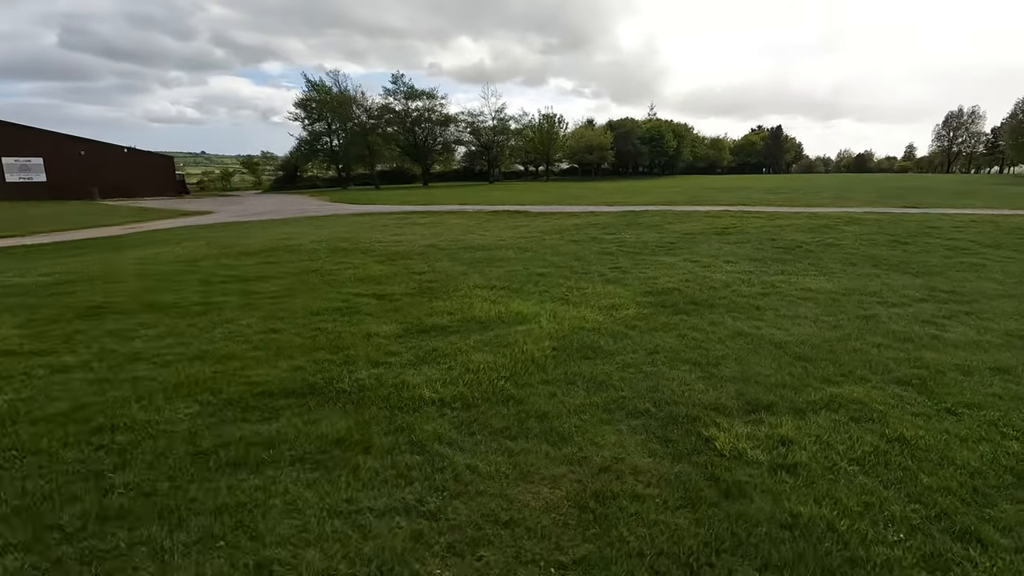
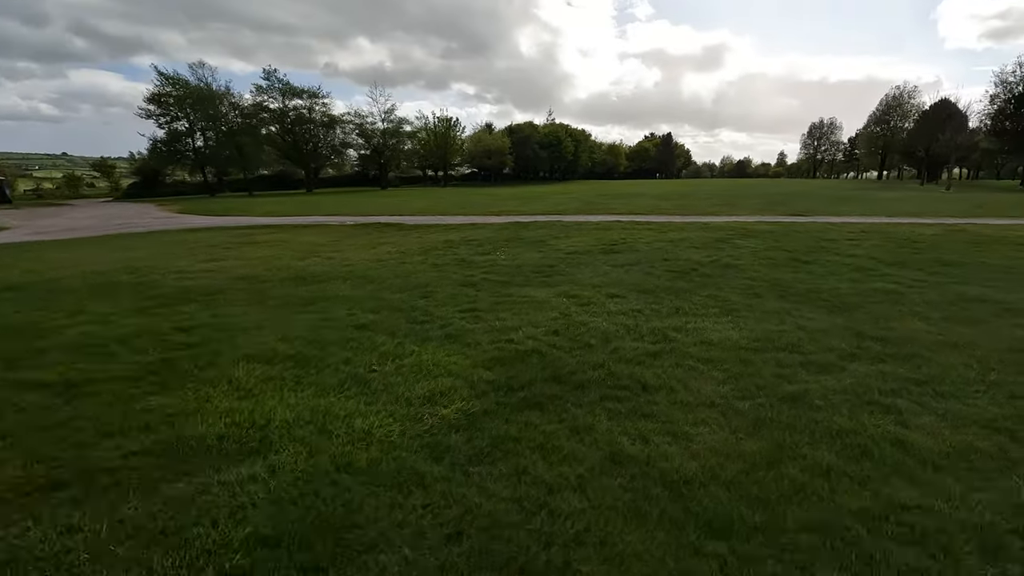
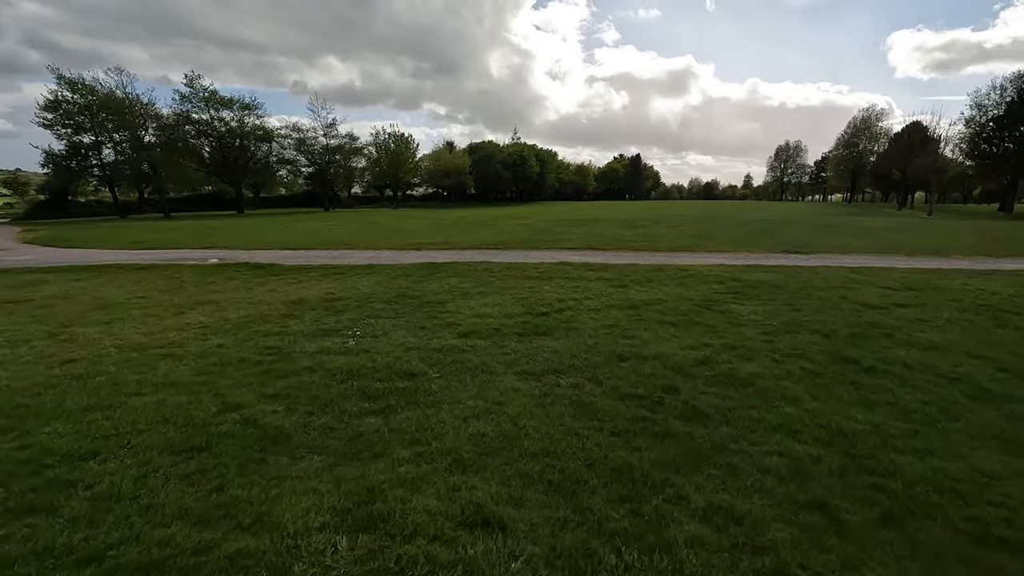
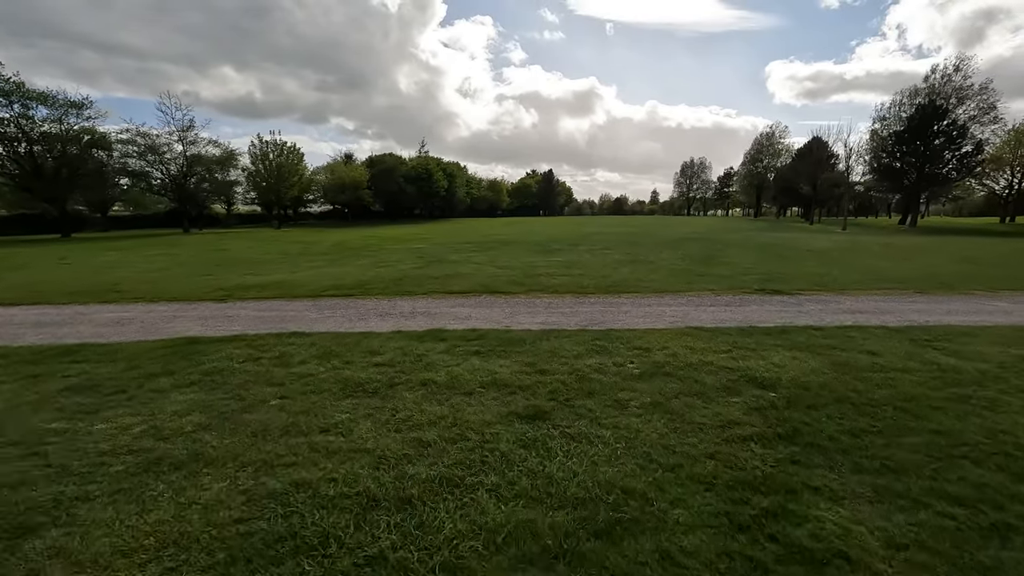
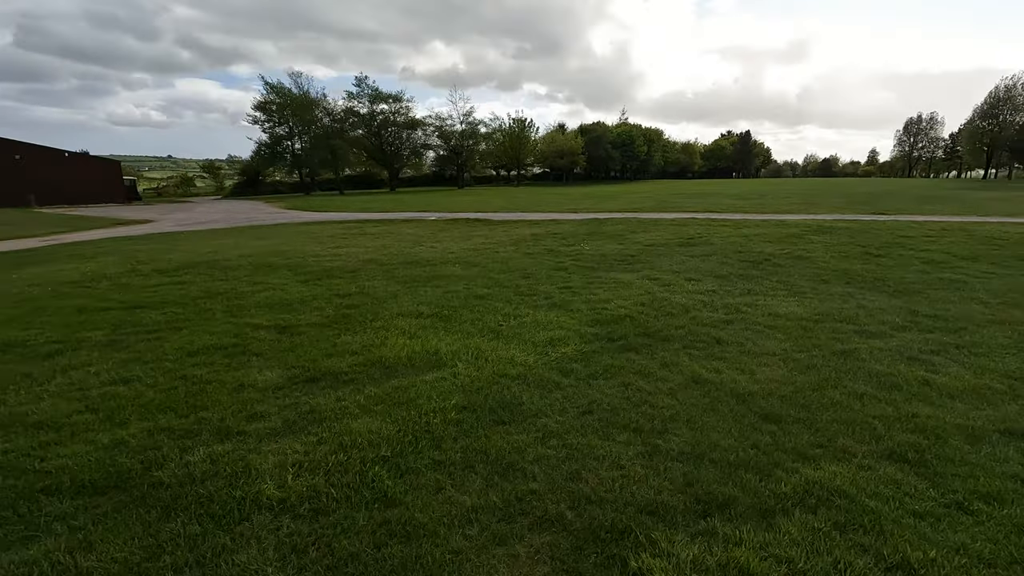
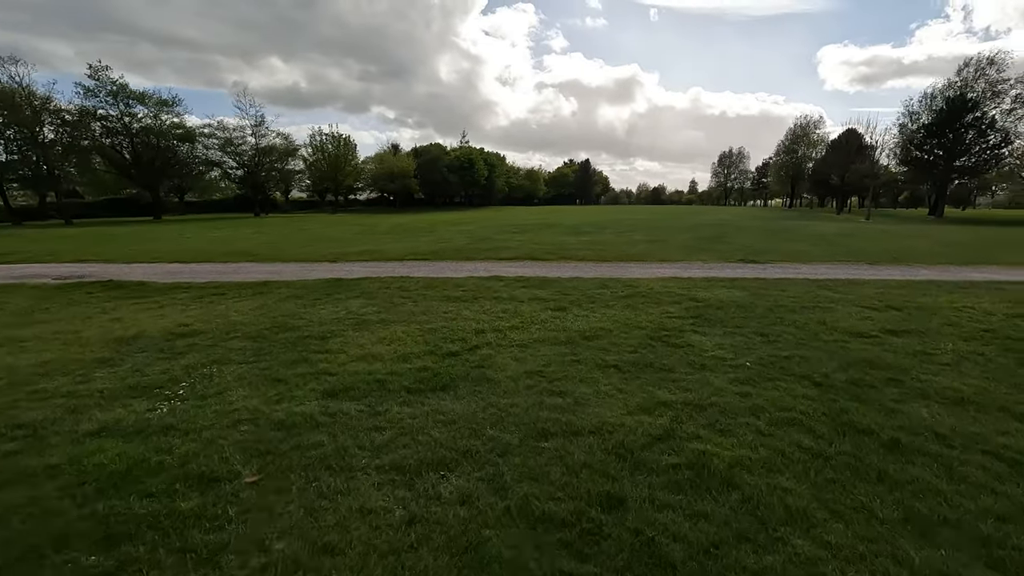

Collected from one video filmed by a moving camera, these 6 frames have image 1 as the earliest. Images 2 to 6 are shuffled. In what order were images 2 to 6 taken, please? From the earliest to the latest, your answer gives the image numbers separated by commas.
5, 2, 3, 6, 4
